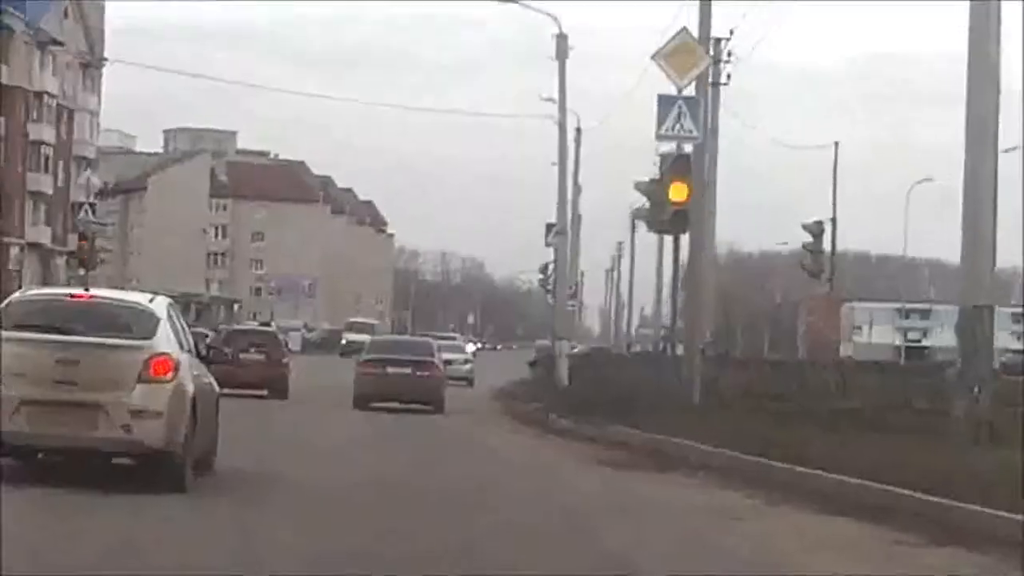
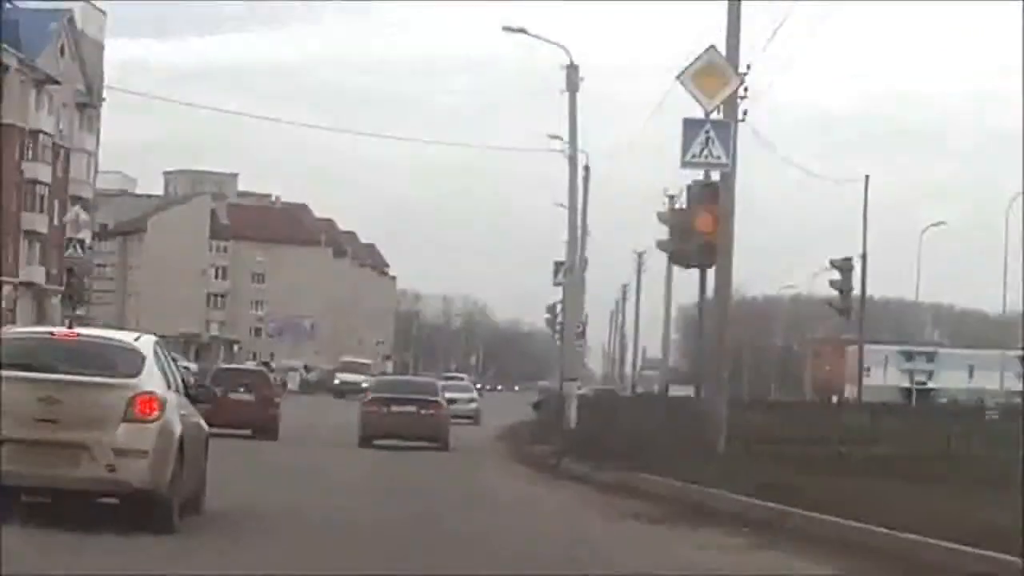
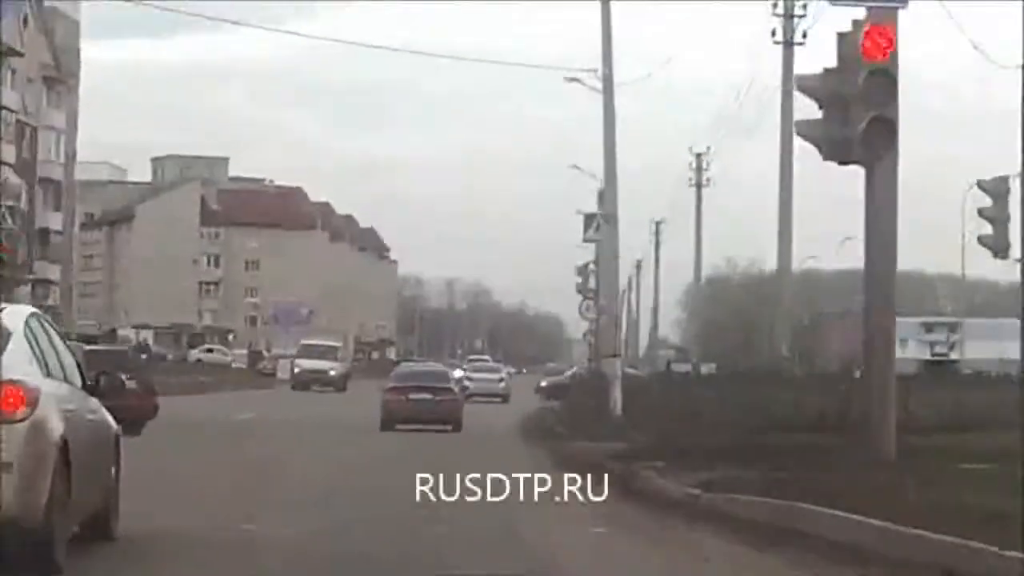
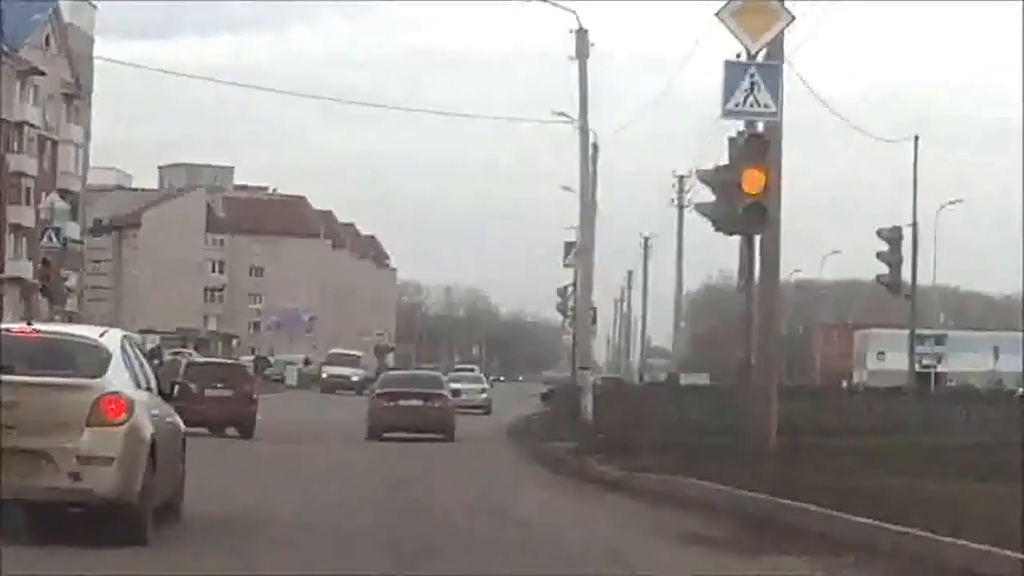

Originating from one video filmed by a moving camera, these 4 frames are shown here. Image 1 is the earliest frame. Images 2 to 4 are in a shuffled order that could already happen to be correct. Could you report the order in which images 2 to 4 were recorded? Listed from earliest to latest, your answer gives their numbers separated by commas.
2, 4, 3
